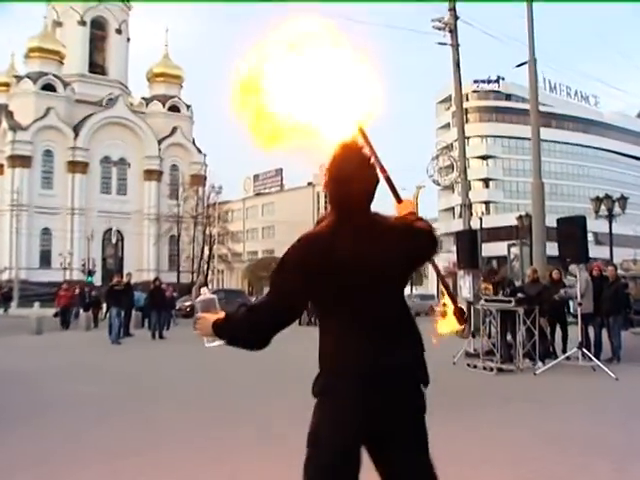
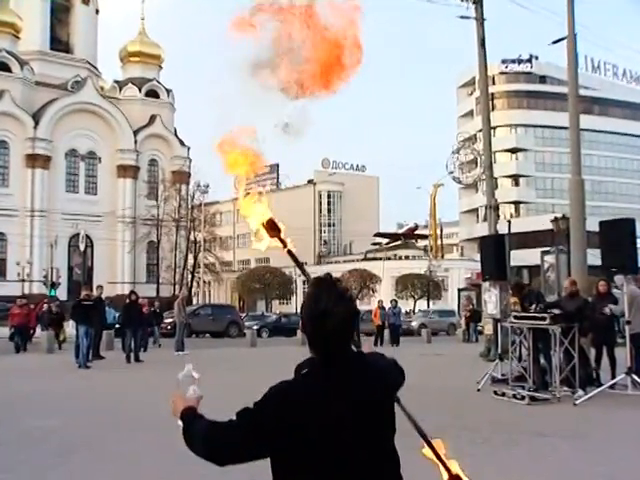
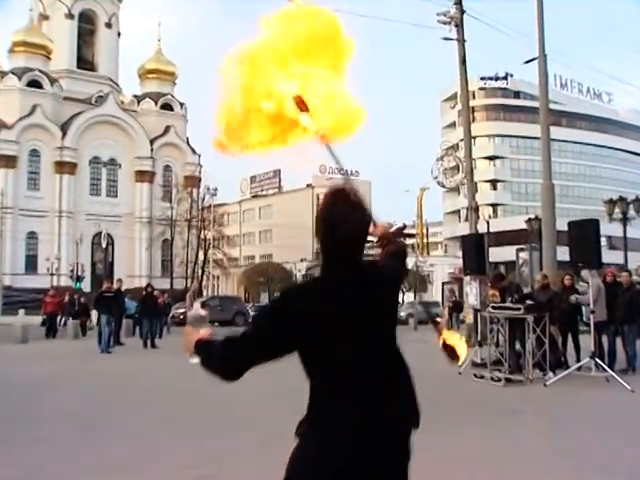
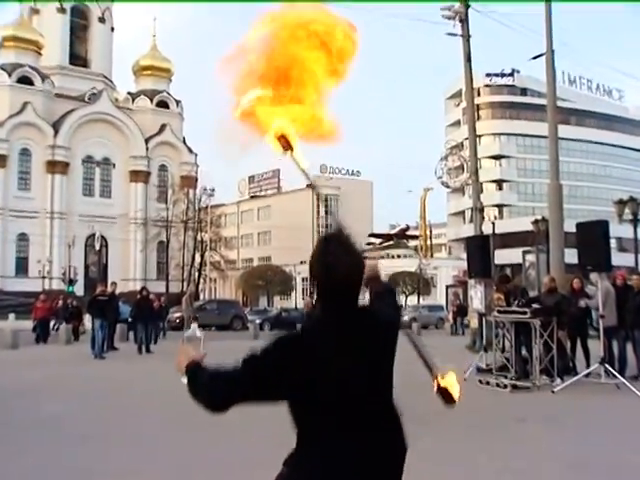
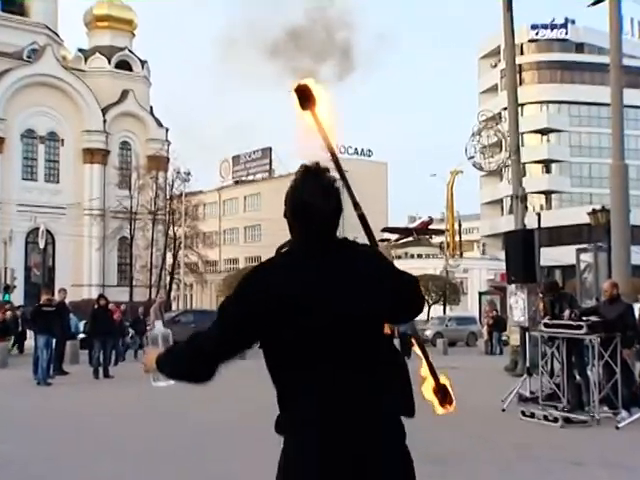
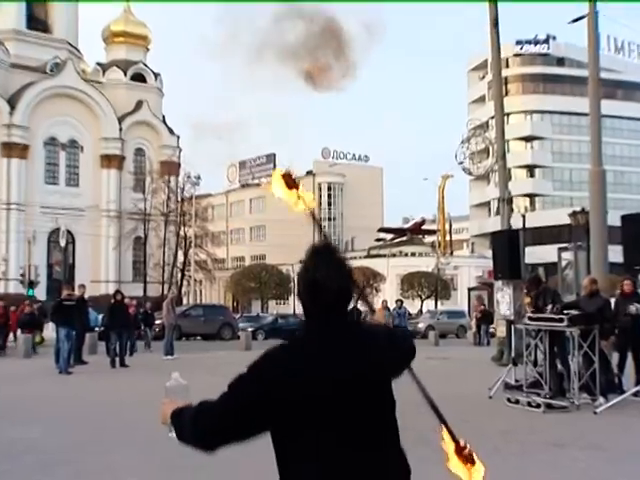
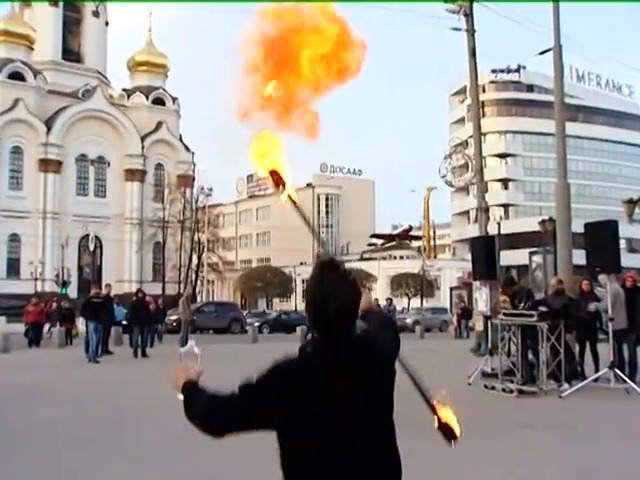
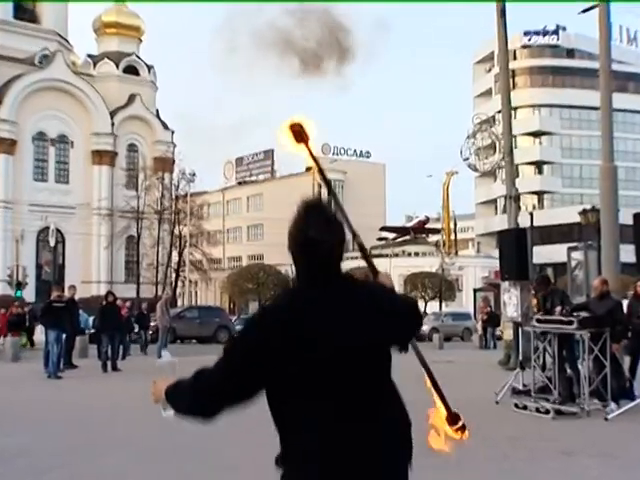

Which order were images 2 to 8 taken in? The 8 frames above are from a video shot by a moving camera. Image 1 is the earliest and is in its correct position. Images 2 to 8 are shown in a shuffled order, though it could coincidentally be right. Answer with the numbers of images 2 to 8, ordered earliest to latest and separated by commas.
3, 4, 7, 2, 6, 8, 5
